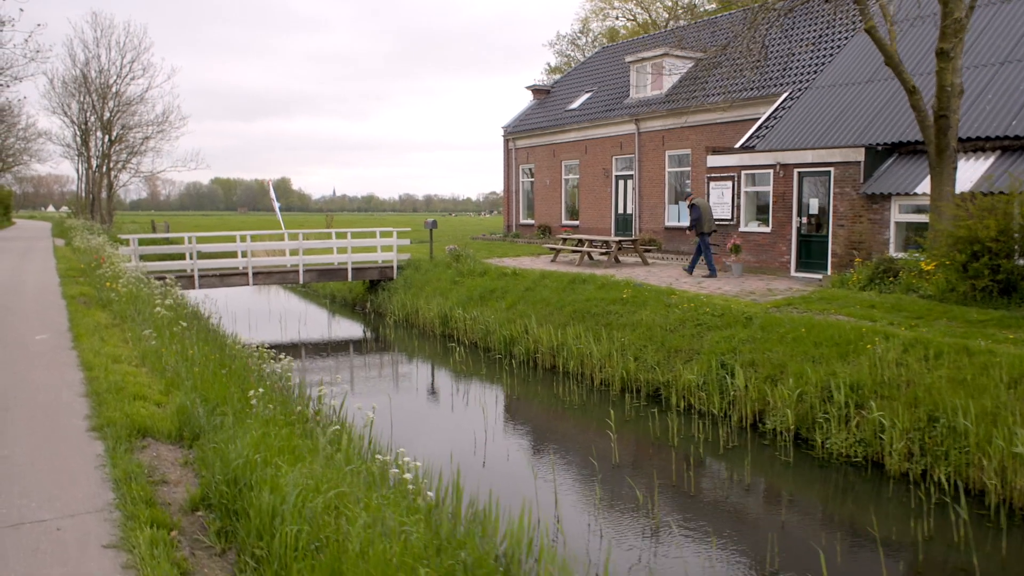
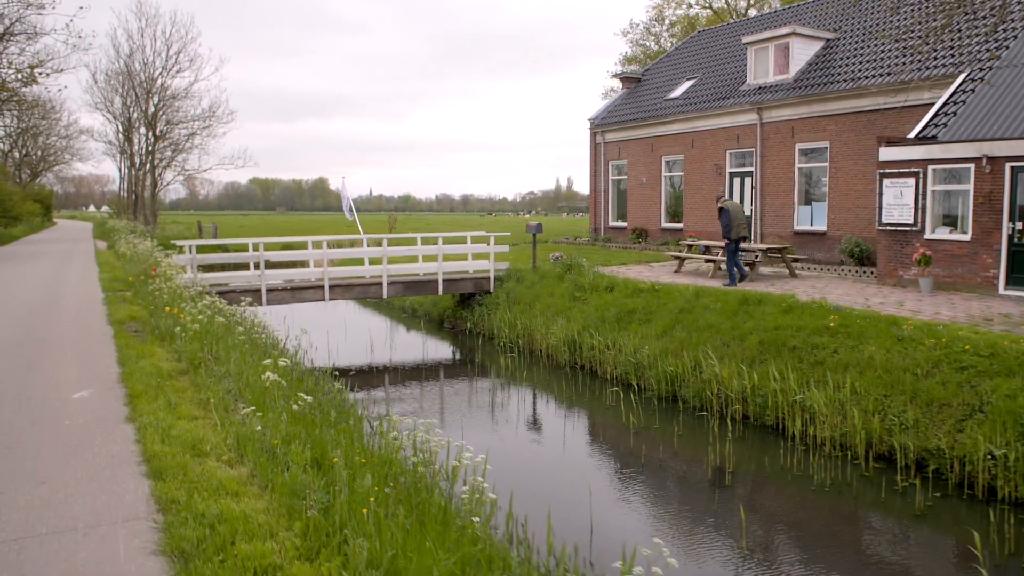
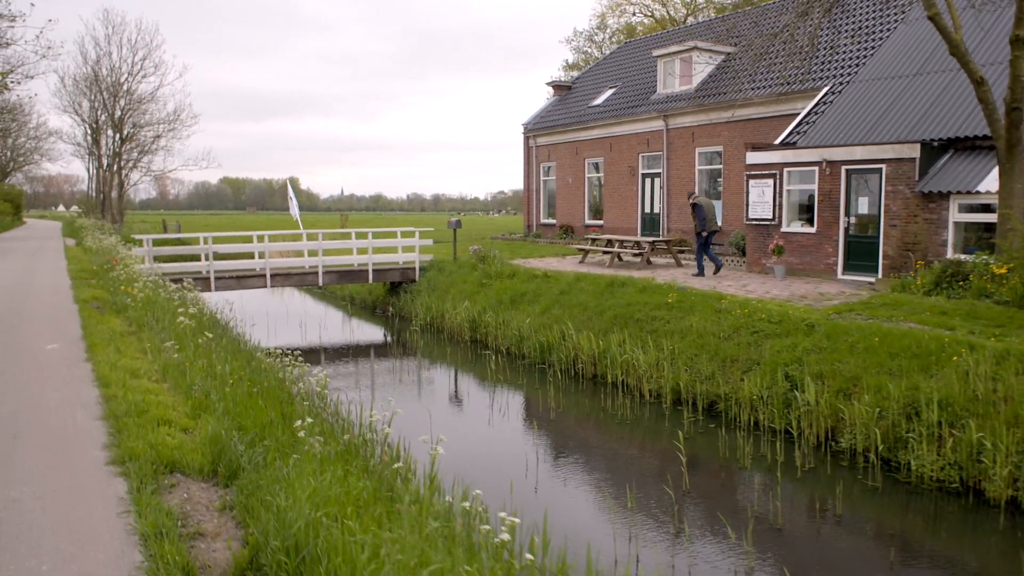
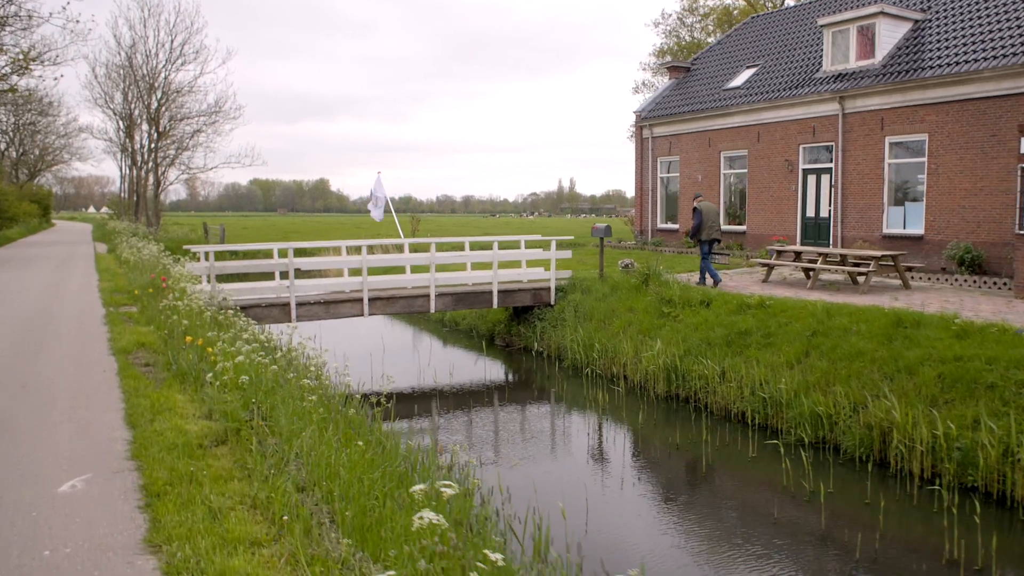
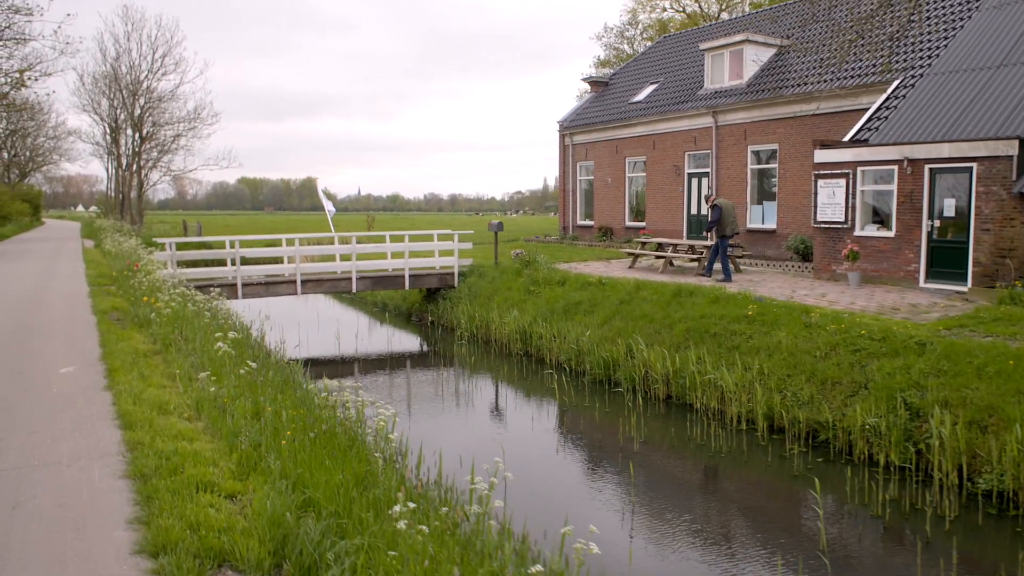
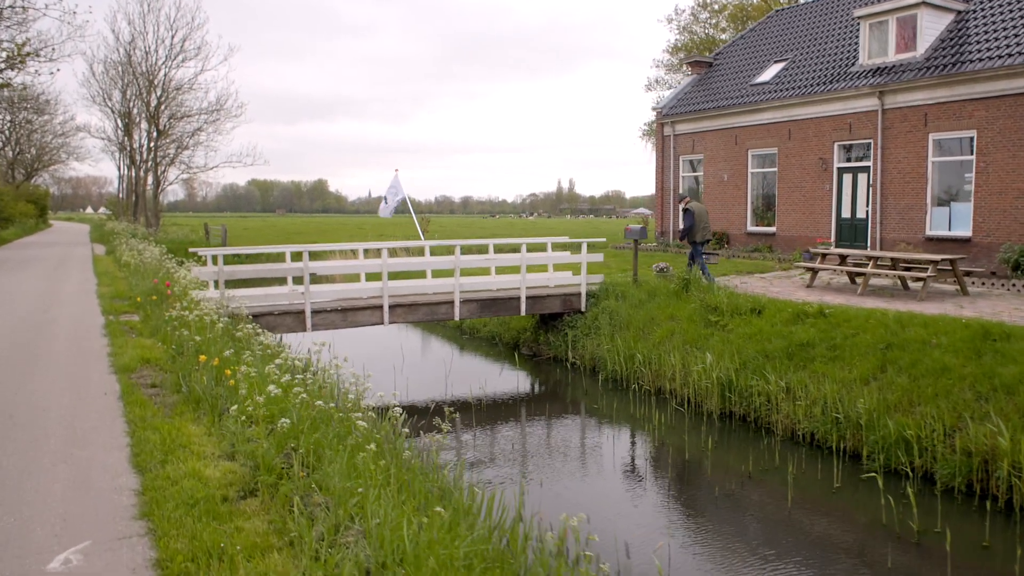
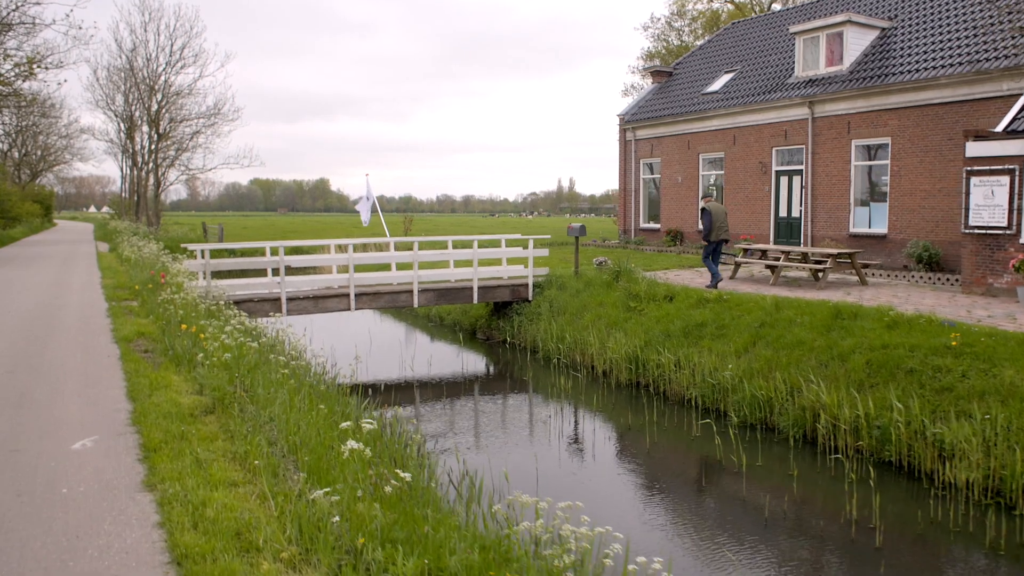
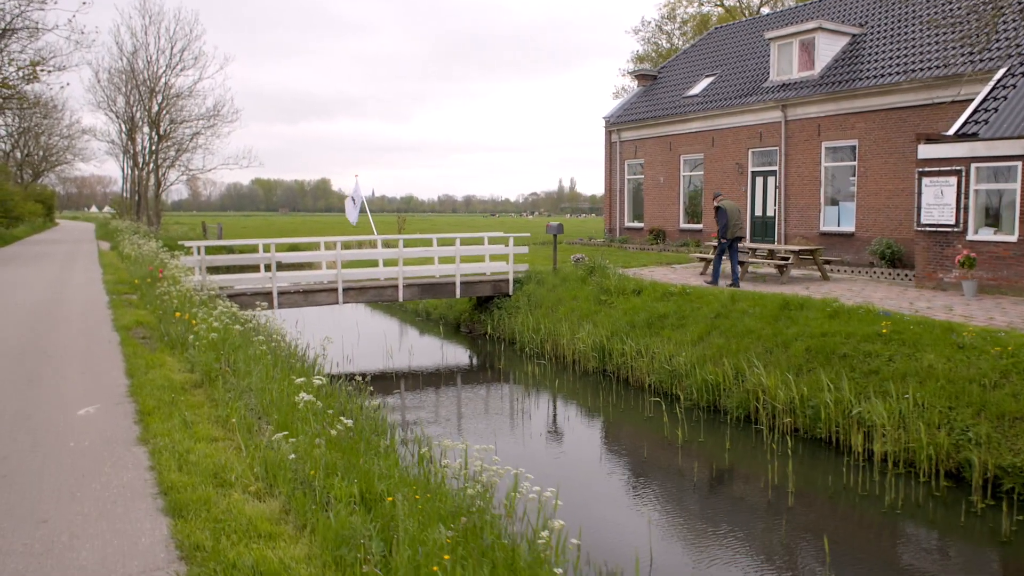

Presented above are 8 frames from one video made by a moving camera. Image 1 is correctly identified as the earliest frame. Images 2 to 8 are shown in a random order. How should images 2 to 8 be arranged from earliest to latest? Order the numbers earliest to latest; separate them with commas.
3, 5, 2, 8, 7, 4, 6
